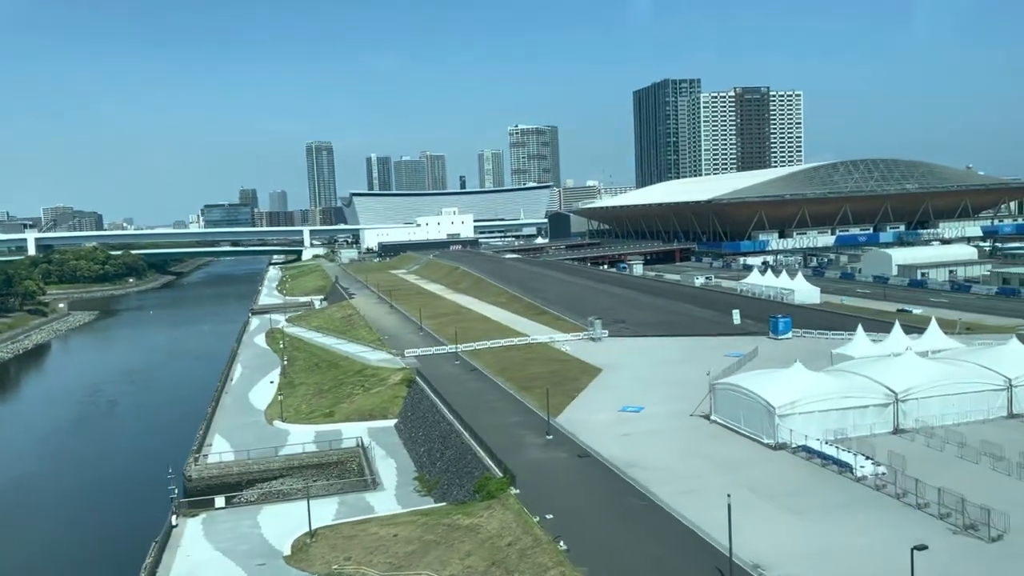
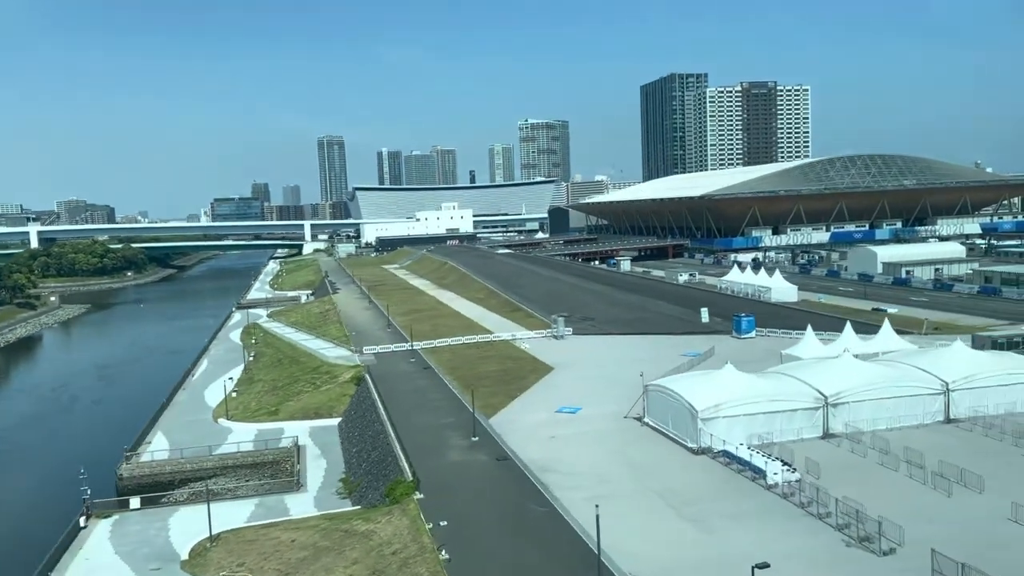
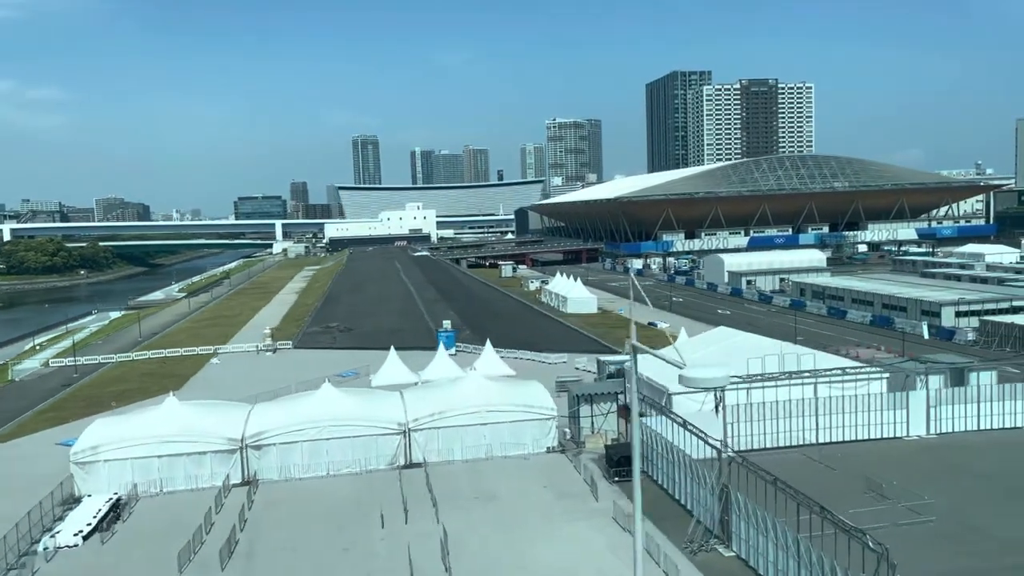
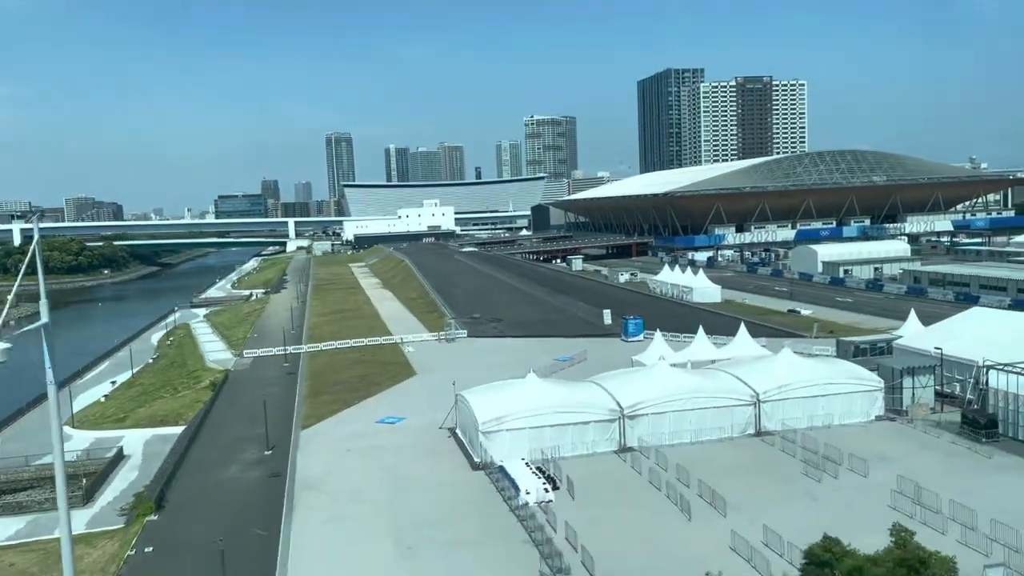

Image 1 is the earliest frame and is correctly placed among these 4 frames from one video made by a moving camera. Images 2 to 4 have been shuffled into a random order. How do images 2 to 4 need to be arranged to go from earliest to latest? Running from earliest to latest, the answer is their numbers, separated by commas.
2, 4, 3
